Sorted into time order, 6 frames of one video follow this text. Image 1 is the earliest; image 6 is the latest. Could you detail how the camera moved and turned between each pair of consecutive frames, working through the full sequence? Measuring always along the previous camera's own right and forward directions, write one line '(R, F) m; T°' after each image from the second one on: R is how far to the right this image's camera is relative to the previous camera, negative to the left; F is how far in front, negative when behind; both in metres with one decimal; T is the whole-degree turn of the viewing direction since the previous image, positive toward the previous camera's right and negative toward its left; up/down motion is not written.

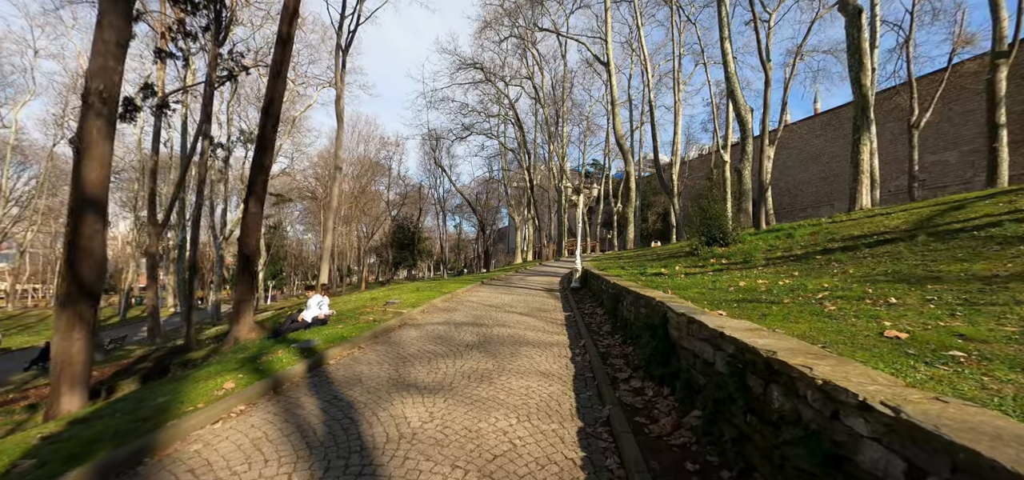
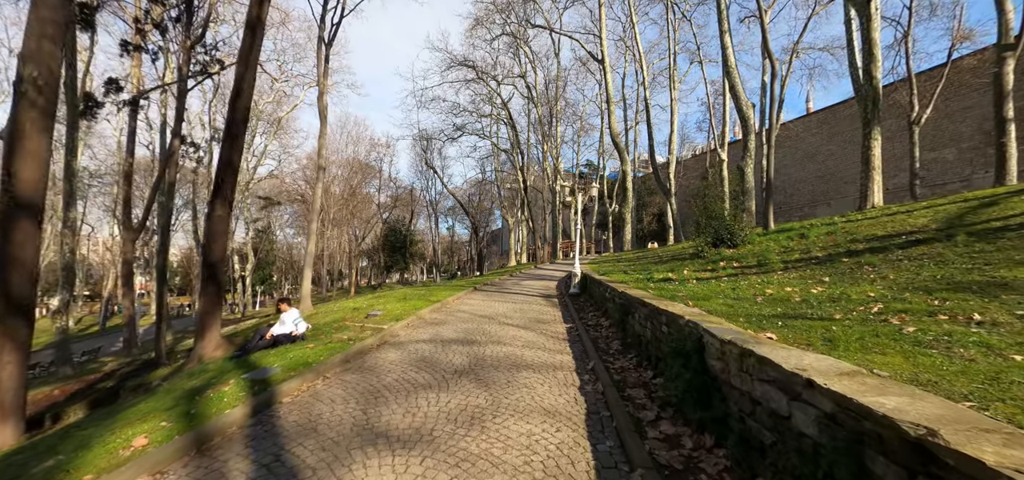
(0.0, +1.0) m; +1°
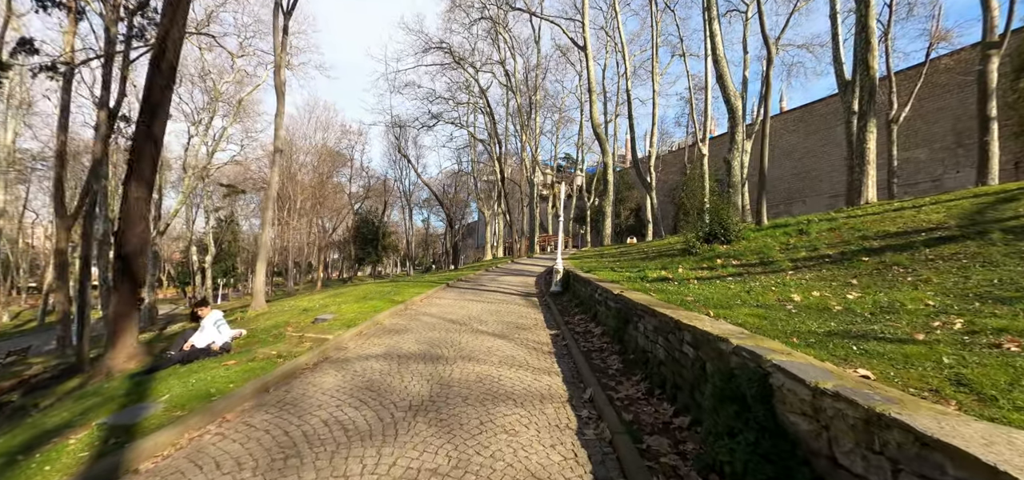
(0.0, +1.4) m; +3°
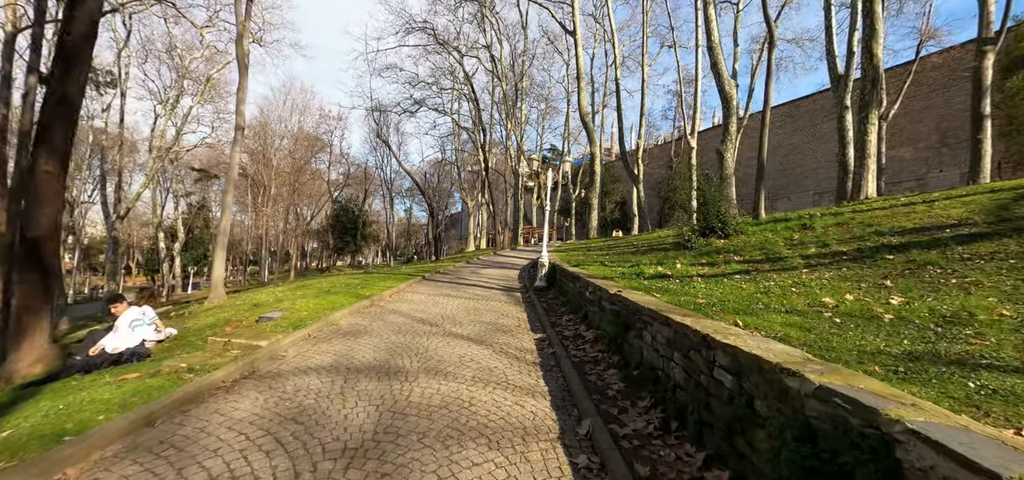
(+0.1, +1.1) m; +2°
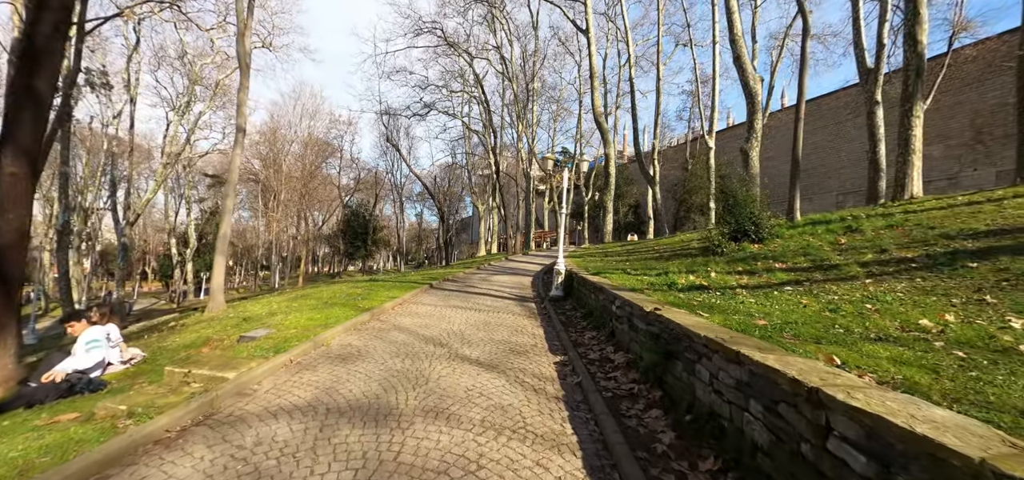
(-0.1, +0.9) m; -1°
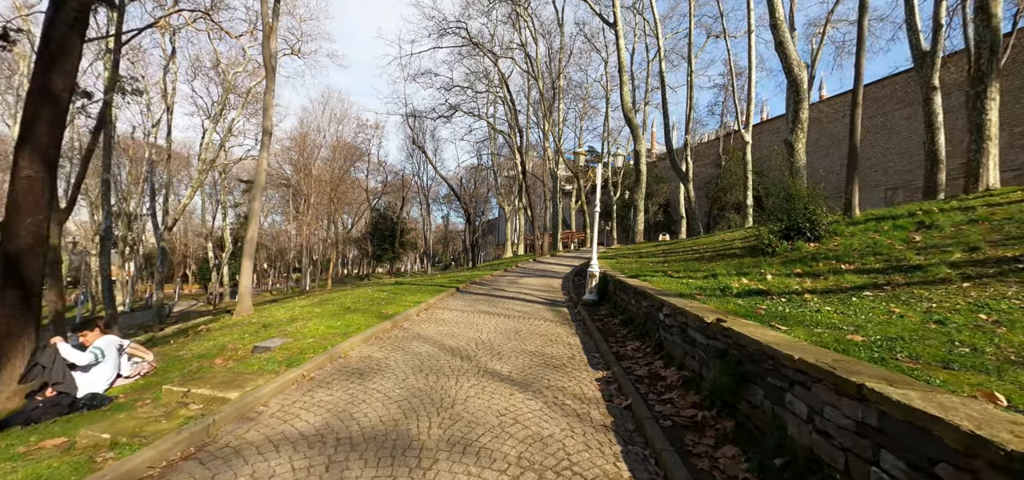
(-0.1, +0.6) m; -3°
